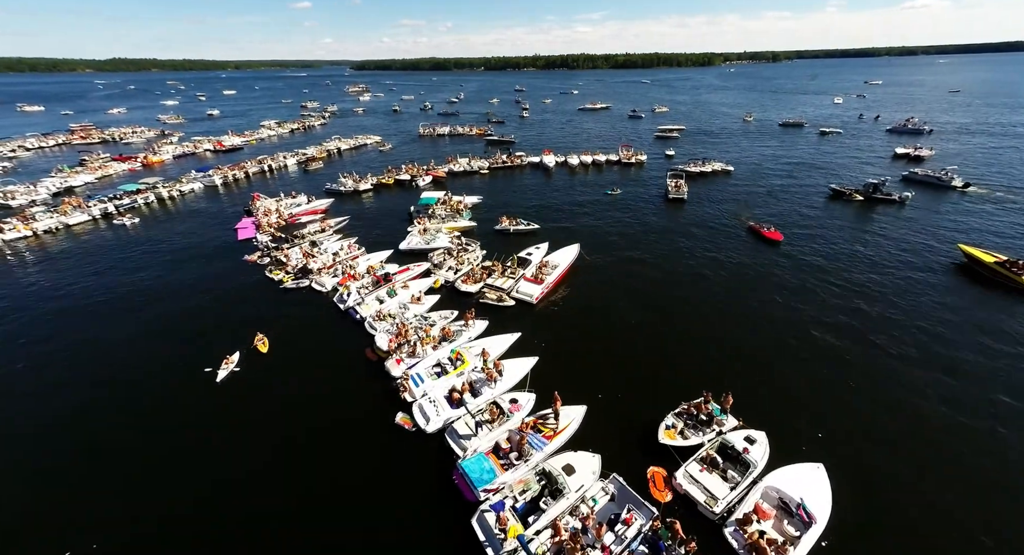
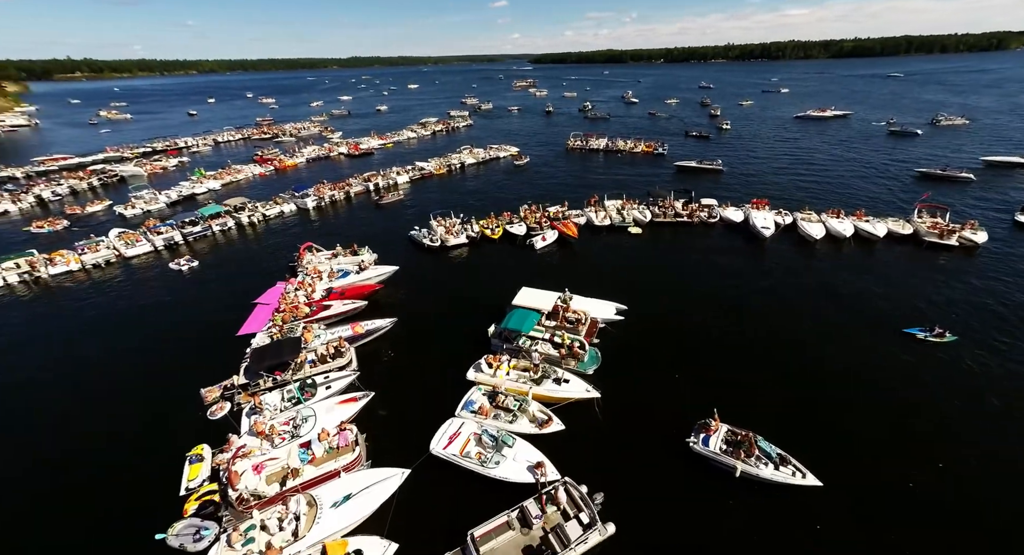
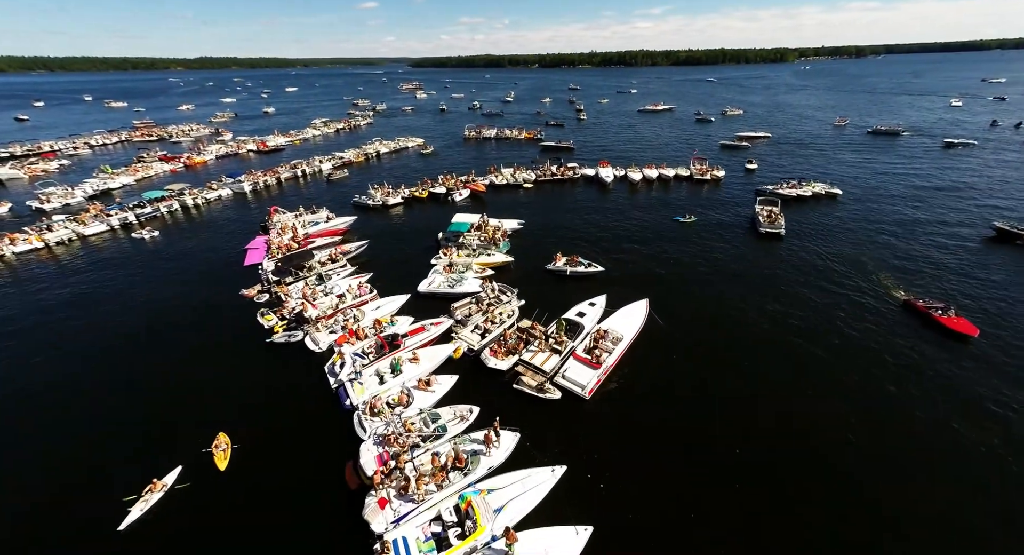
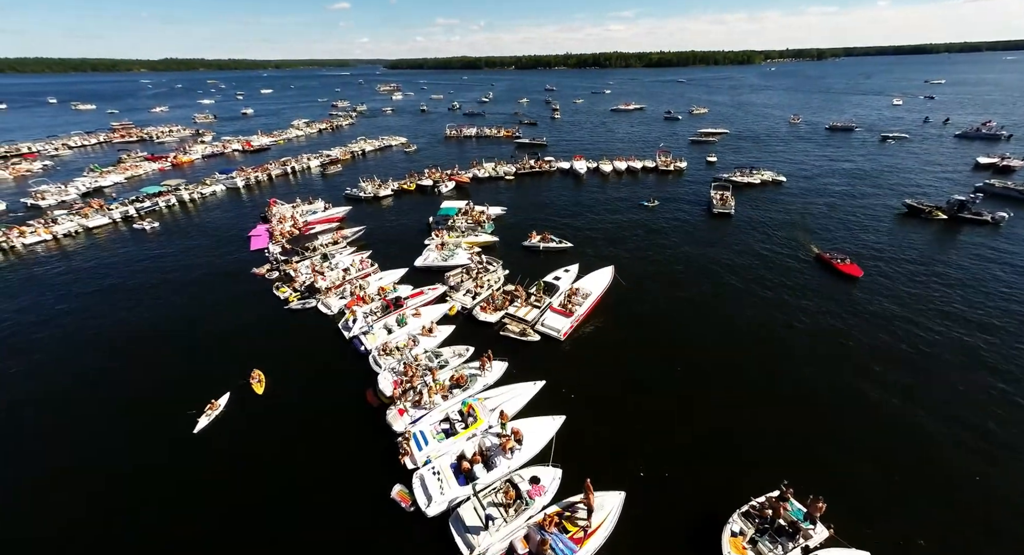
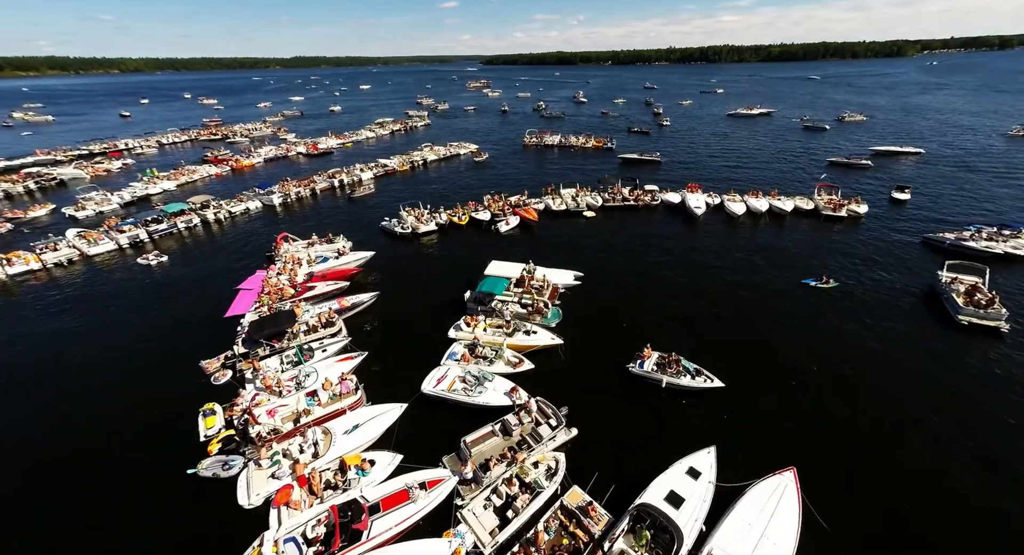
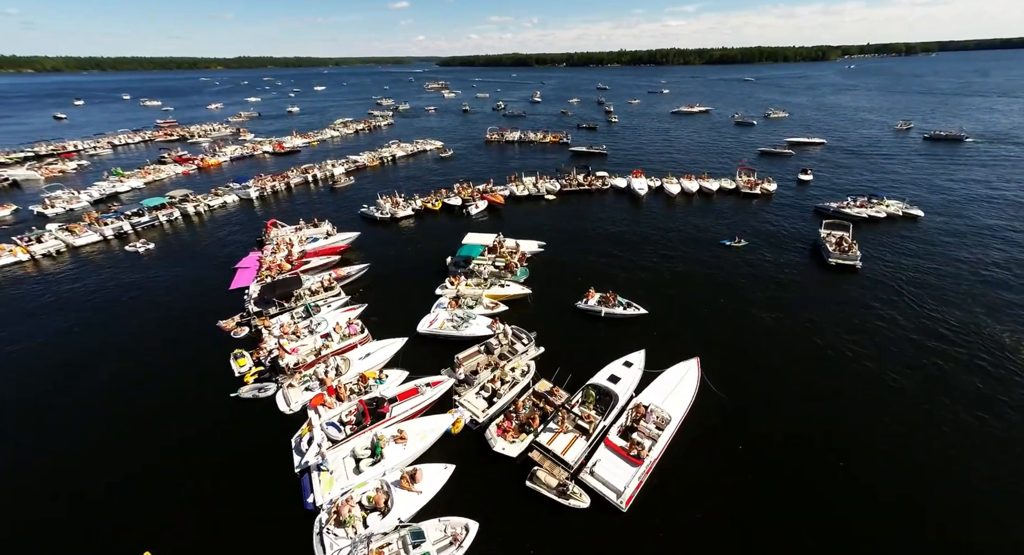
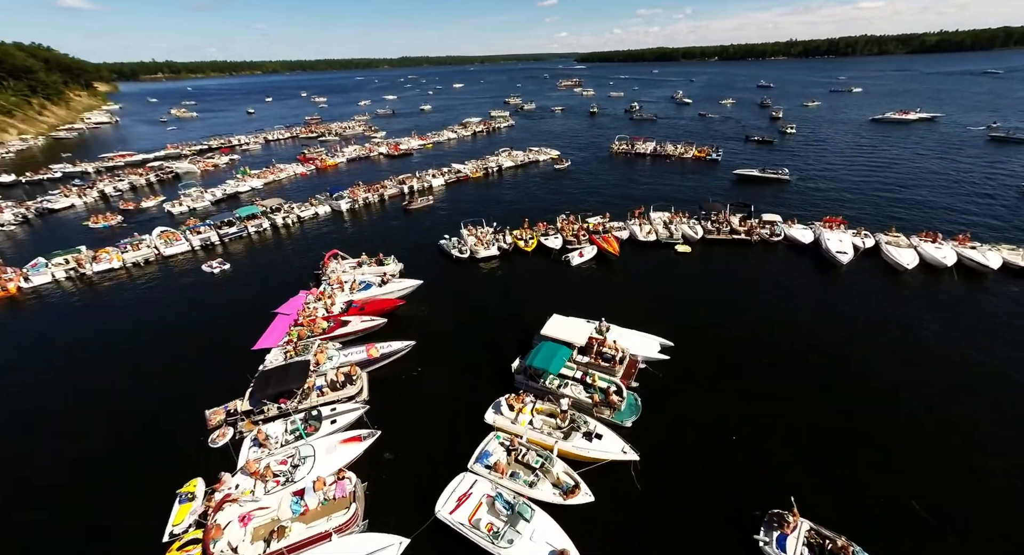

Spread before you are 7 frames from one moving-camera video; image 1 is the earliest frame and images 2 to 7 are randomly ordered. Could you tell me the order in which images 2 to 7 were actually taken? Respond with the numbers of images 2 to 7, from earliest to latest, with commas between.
4, 3, 6, 5, 2, 7
